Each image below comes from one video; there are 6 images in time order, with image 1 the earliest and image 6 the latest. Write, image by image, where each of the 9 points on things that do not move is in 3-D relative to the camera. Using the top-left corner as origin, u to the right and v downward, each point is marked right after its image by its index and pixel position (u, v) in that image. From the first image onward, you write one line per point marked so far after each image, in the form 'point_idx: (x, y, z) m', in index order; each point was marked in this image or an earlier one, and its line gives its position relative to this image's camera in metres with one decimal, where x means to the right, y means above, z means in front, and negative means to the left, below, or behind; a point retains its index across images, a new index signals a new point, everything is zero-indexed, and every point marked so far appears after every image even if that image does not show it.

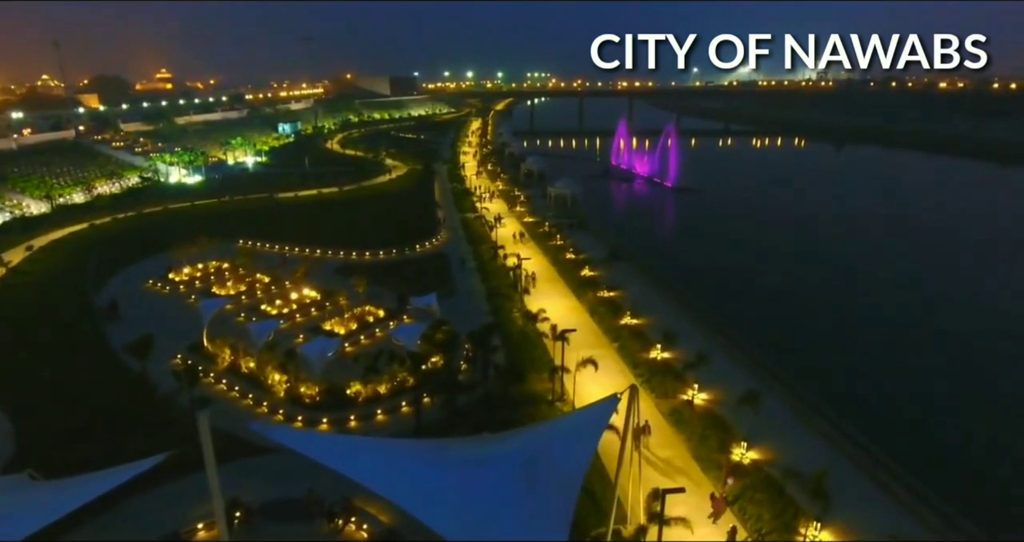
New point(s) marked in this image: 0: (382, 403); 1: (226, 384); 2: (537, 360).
0: (-3.4, -3.4, +17.2) m
1: (-8.1, -3.2, +18.8) m
2: (+0.7, -2.6, +19.1) m
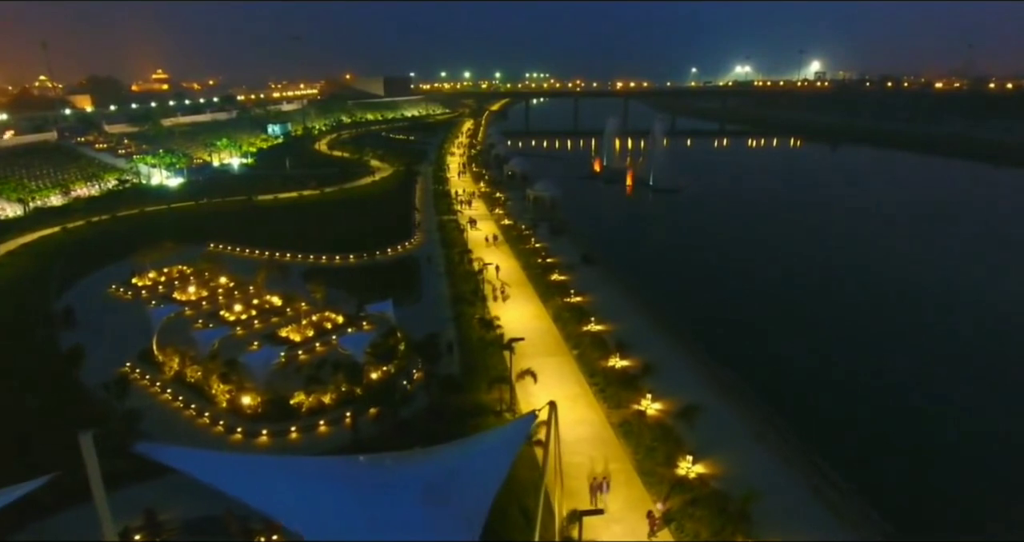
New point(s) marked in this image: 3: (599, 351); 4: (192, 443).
0: (-4.7, -3.6, +16.7) m
1: (-9.5, -3.4, +18.3) m
2: (-0.7, -2.8, +18.6) m
3: (+2.6, -2.4, +19.9) m
4: (-7.7, -4.2, +16.0) m
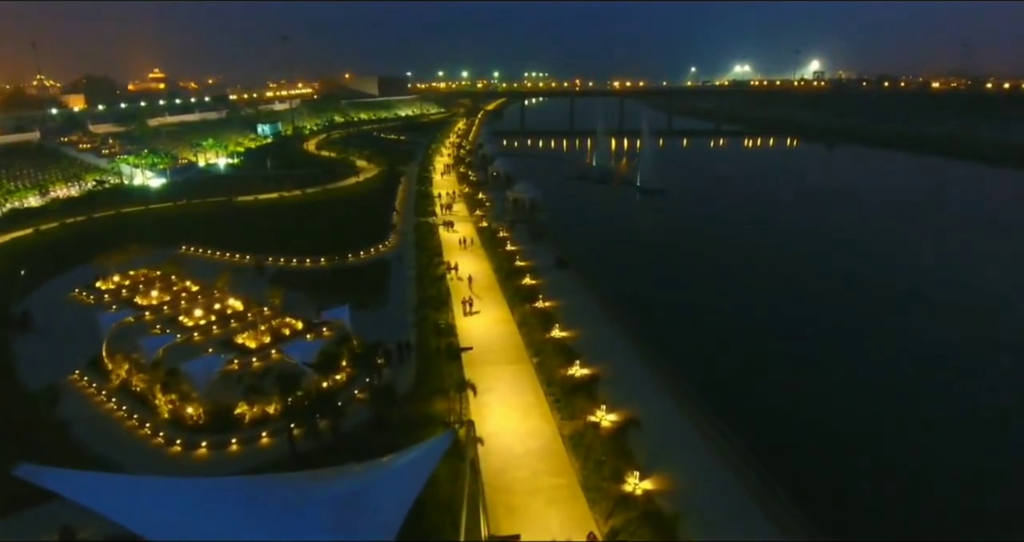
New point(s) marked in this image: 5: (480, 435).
0: (-6.0, -3.8, +16.2) m
1: (-10.7, -3.6, +17.8) m
2: (-1.9, -2.9, +18.1) m
3: (+1.4, -2.6, +19.4) m
4: (-9.0, -4.4, +15.5) m
5: (-0.8, -3.9, +15.7) m
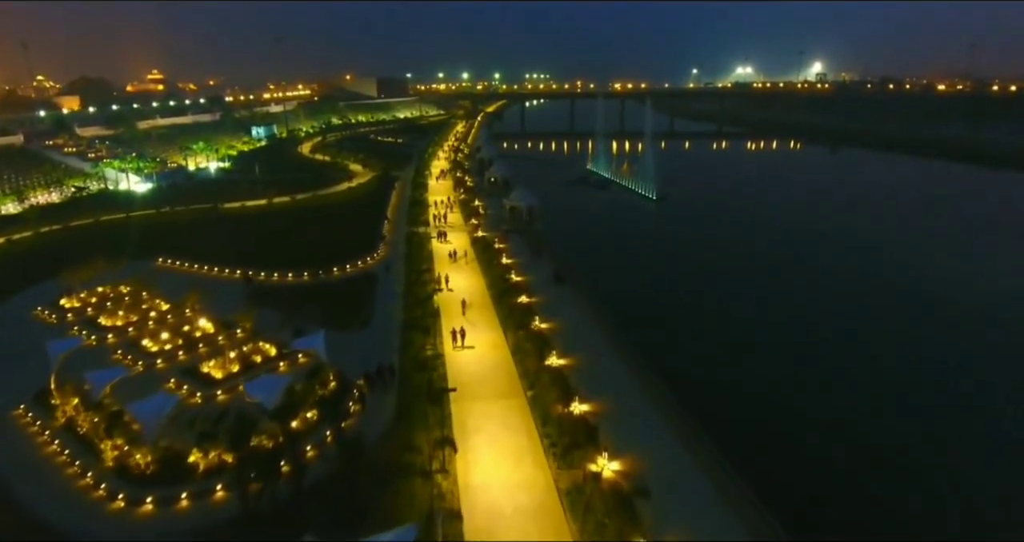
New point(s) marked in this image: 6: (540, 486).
0: (-6.2, -4.4, +14.3) m
1: (-10.9, -4.2, +15.9) m
2: (-2.1, -3.6, +16.2) m
3: (+1.2, -3.2, +17.4) m
4: (-9.2, -5.0, +13.6) m
5: (-1.0, -4.6, +13.8) m
6: (+0.6, -4.6, +14.0) m
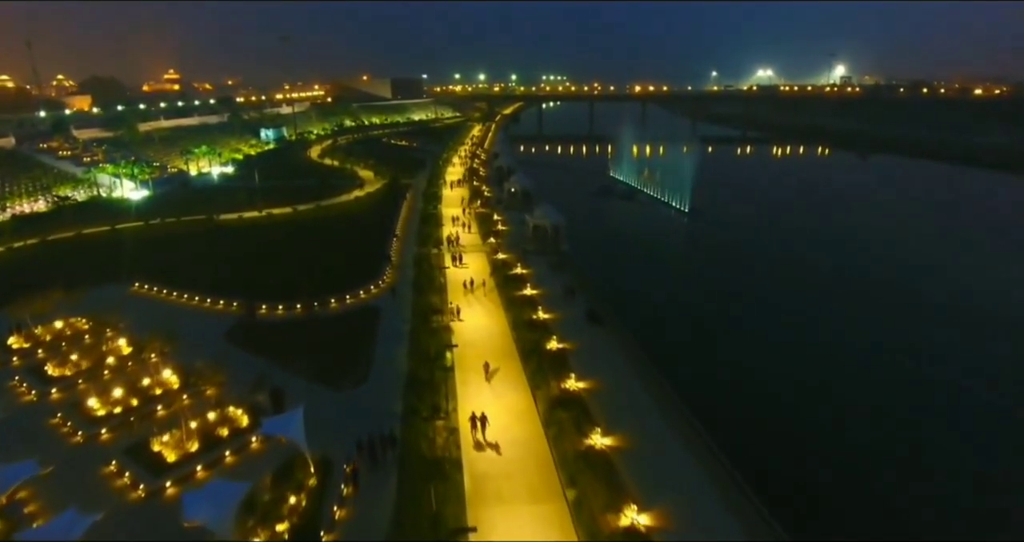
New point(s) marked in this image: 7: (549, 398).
0: (-5.6, -5.6, +10.1) m
1: (-10.3, -5.4, +11.8) m
2: (-1.5, -4.8, +12.0) m
3: (+1.9, -4.5, +13.1) m
4: (-8.6, -6.2, +9.5) m
5: (-0.4, -5.9, +9.5) m
6: (+1.2, -5.9, +9.7) m
7: (+1.0, -3.3, +17.2) m
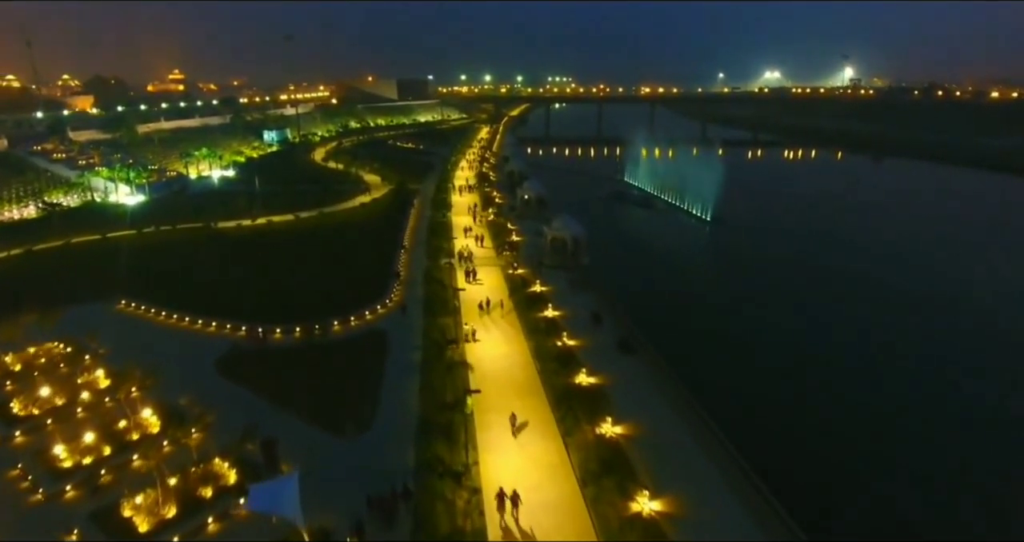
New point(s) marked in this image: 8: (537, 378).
0: (-5.0, -6.3, +7.8) m
1: (-9.7, -6.0, +9.5) m
2: (-0.8, -5.5, +9.6) m
3: (+2.5, -5.2, +10.8) m
4: (-8.0, -6.8, +7.2) m
5: (+0.2, -6.6, +7.2) m
6: (+1.8, -6.6, +7.3) m
7: (+1.6, -4.1, +14.8) m
8: (+0.7, -3.2, +18.9) m
